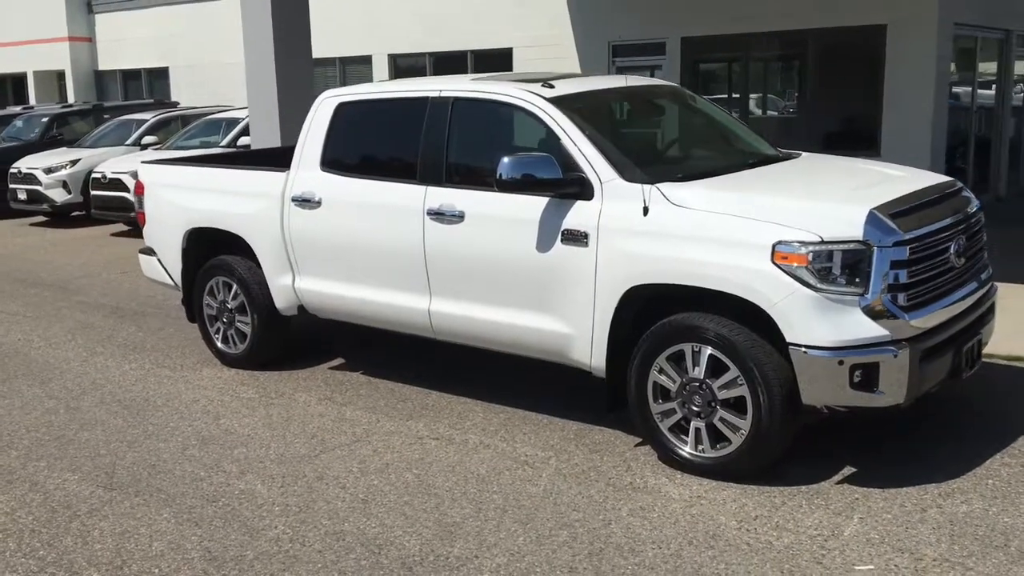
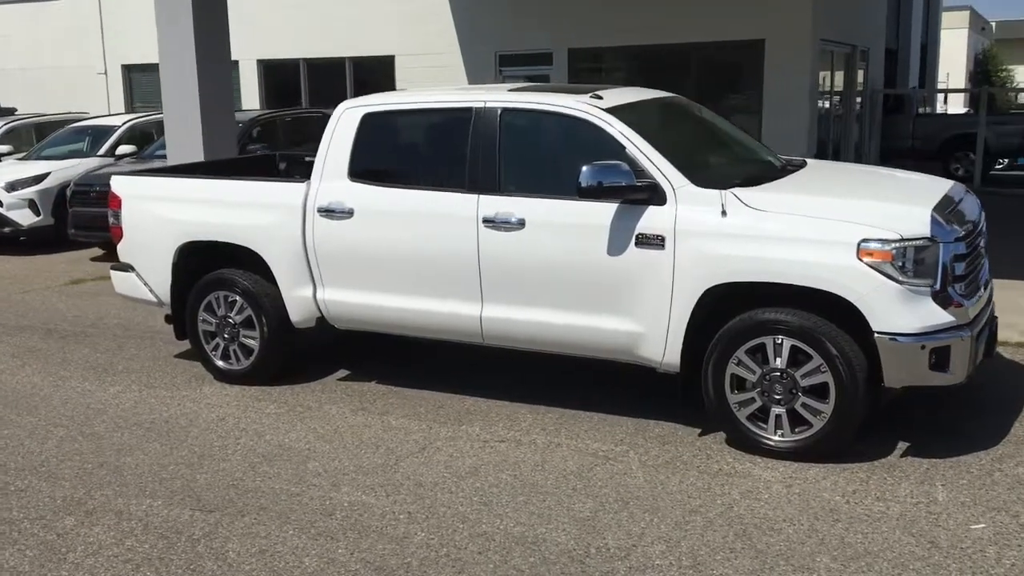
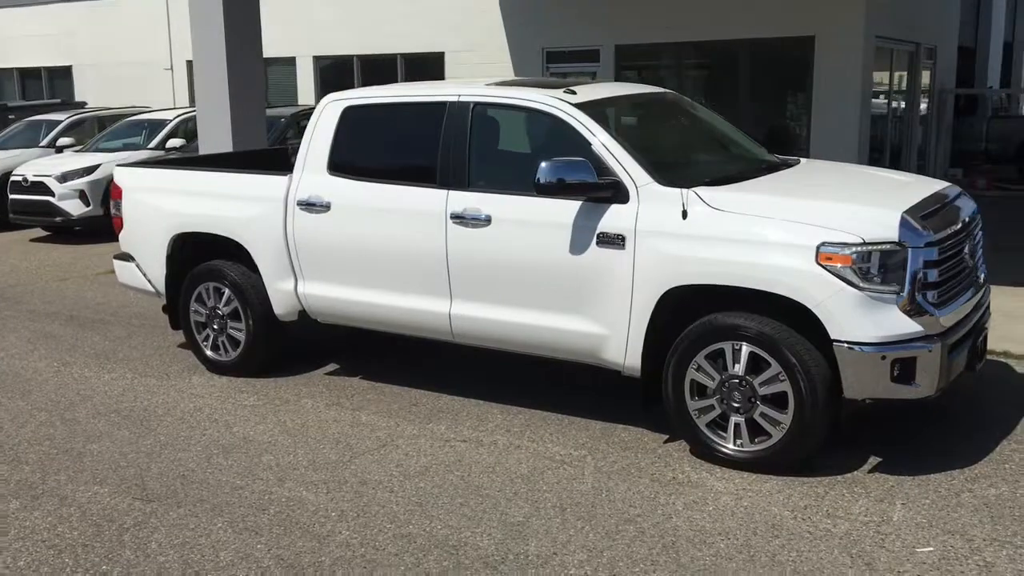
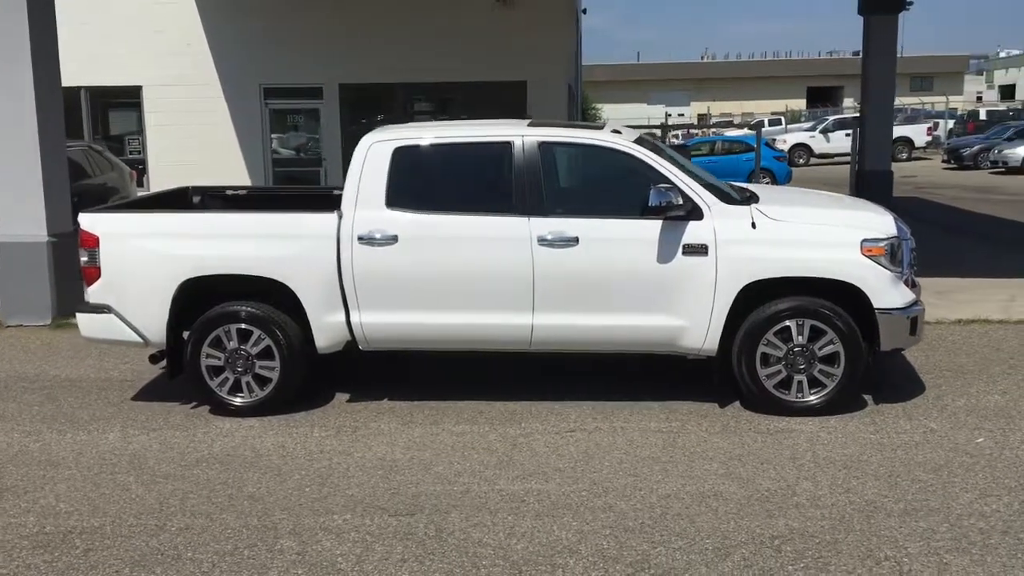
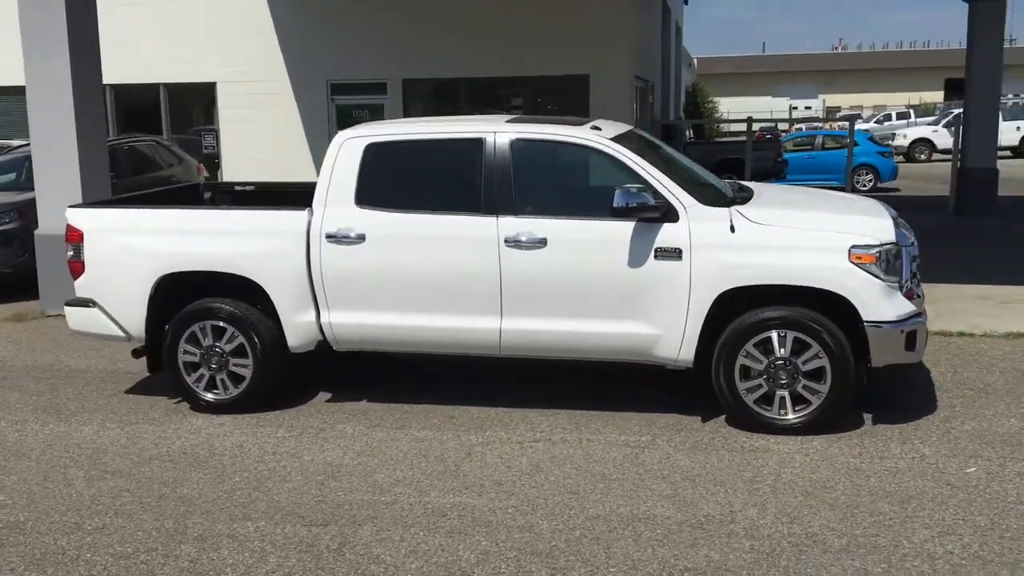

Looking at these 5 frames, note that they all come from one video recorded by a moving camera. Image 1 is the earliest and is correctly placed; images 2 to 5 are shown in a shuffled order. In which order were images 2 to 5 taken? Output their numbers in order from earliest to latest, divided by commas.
3, 2, 5, 4
